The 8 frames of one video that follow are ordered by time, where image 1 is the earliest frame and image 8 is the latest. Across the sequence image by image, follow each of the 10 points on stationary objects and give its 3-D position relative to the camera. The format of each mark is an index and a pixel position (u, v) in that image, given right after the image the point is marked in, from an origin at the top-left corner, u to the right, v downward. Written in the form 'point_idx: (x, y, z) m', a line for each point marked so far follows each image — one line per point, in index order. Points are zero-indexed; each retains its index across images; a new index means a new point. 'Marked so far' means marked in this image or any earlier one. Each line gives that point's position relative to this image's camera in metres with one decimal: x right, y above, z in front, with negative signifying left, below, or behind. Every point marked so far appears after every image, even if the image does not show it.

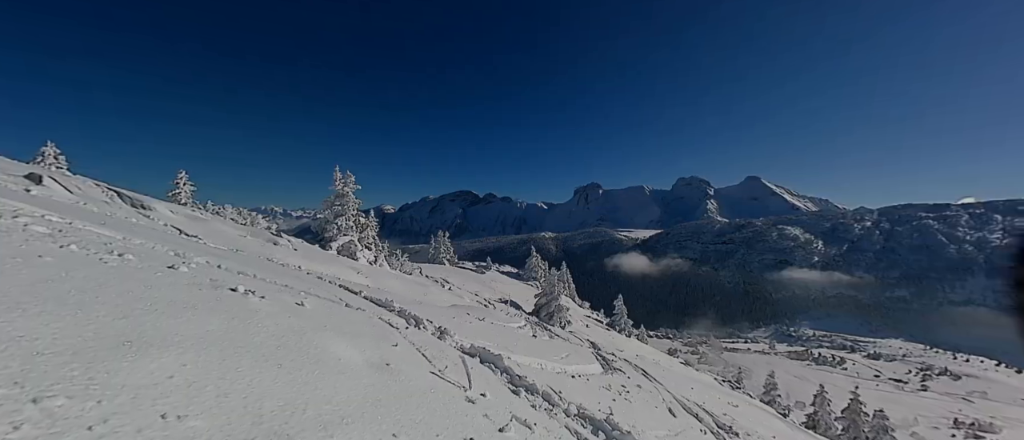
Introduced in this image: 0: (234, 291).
0: (-7.1, -1.8, +10.1) m
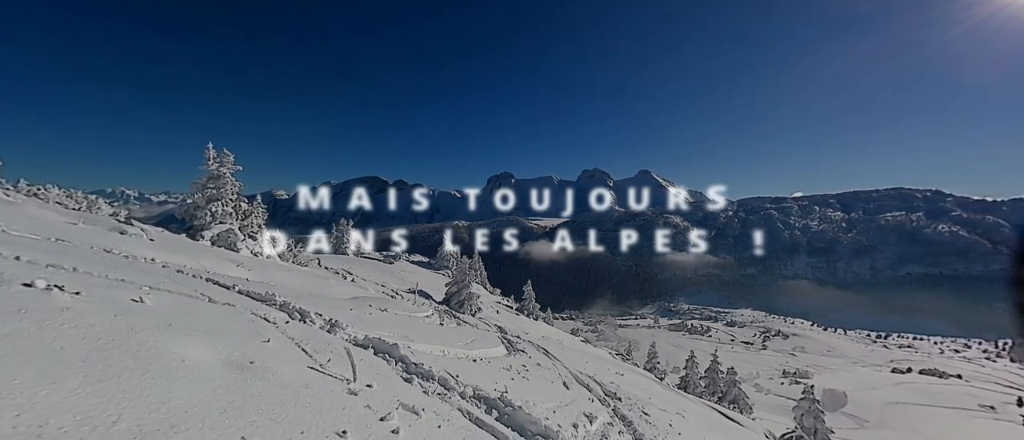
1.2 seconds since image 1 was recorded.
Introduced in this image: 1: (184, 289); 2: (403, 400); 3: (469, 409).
0: (-9.8, -1.4, +8.1) m
1: (-14.6, -3.0, +17.7) m
2: (-3.6, -5.9, +13.1) m
3: (-1.9, -8.6, +18.0) m
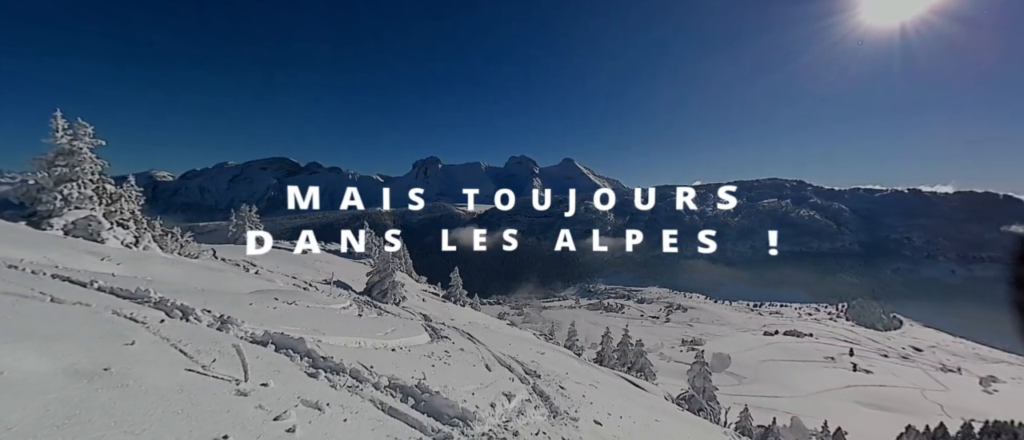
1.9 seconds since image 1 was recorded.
0: (-11.5, -1.1, +6.0) m
1: (-18.0, -2.5, +14.5) m
2: (-6.3, -5.4, +12.2) m
3: (-5.7, -7.9, +17.4) m
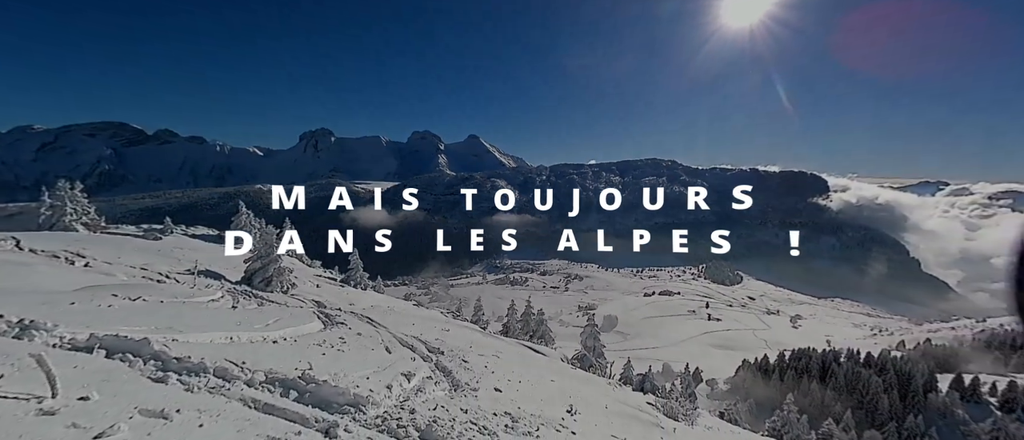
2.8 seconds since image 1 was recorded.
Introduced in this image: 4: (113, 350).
0: (-13.0, -0.9, +2.7) m
1: (-21.4, -2.0, +9.4) m
2: (-9.5, -4.8, +10.3) m
3: (-10.1, -6.9, +15.6) m
4: (-16.1, -5.1, +15.8) m
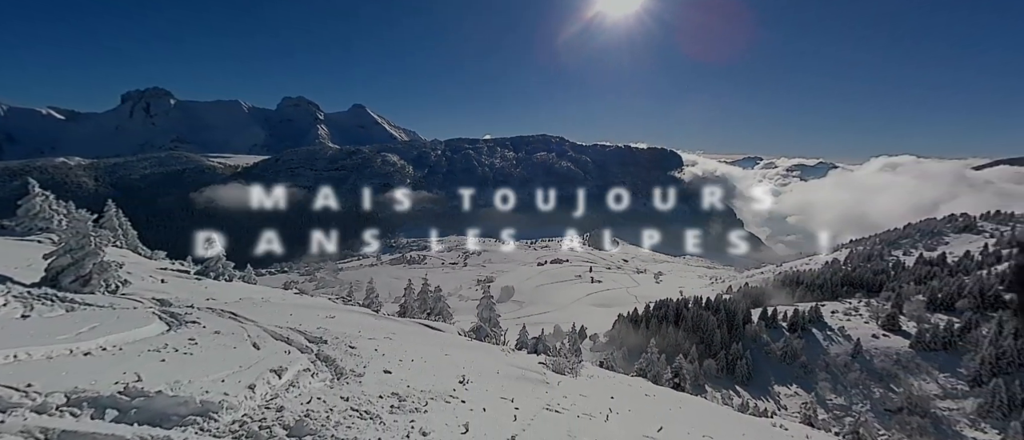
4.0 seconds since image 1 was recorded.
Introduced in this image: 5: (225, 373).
0: (-13.8, -1.2, -1.2) m
1: (-23.7, -2.3, +3.0) m
2: (-12.4, -4.5, +7.2) m
3: (-14.4, -6.4, +12.3) m
4: (-20.3, -4.8, +10.8) m
5: (-14.5, -7.6, +19.6) m
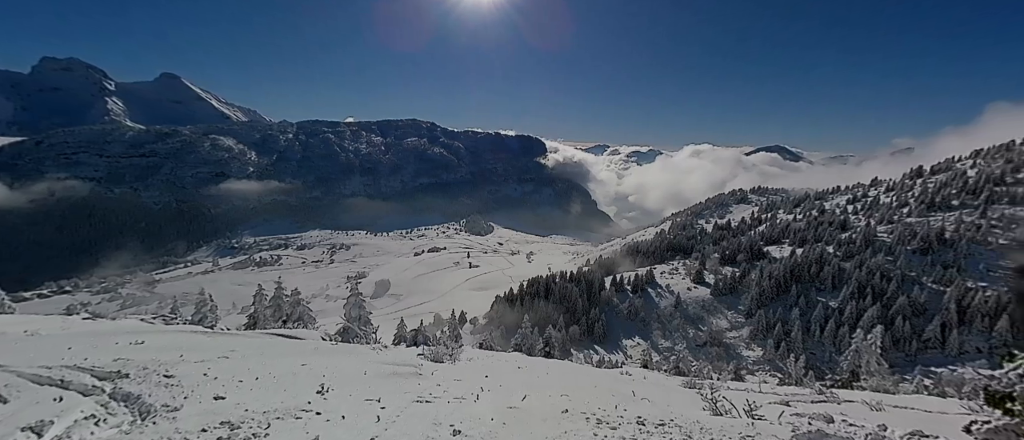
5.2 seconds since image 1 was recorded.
0: (-13.5, -2.1, -6.4) m
1: (-24.2, -3.5, -5.6) m
2: (-14.8, -5.1, +2.2) m
3: (-18.3, -6.9, +6.4) m
4: (-23.4, -5.7, +2.9) m
5: (-20.7, -8.0, +13.3) m
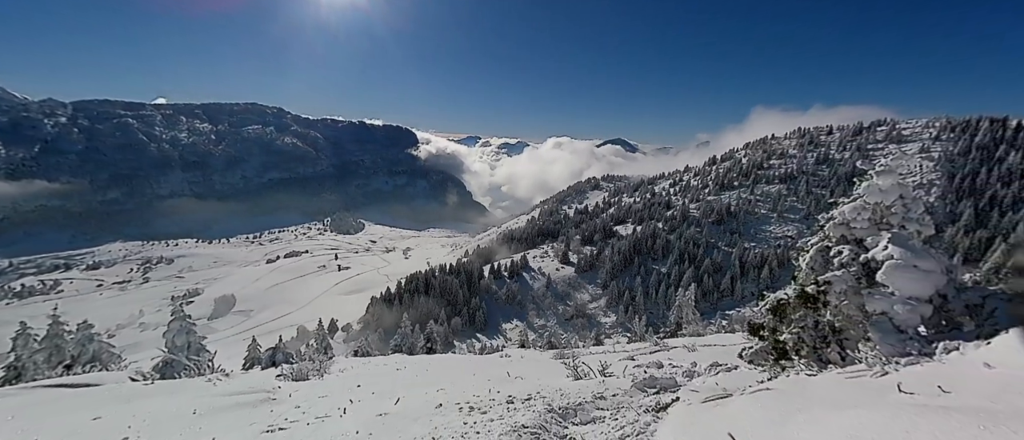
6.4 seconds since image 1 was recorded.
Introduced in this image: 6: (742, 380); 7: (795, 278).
0: (-11.5, -3.1, -10.8) m
1: (-21.7, -5.2, -13.5) m
2: (-15.4, -6.1, -3.1) m
3: (-20.0, -8.1, -0.2) m
4: (-23.7, -7.2, -5.1) m
5: (-24.4, -9.2, +5.6) m
6: (+7.9, -5.3, +13.3) m
7: (+10.1, -2.0, +13.8) m
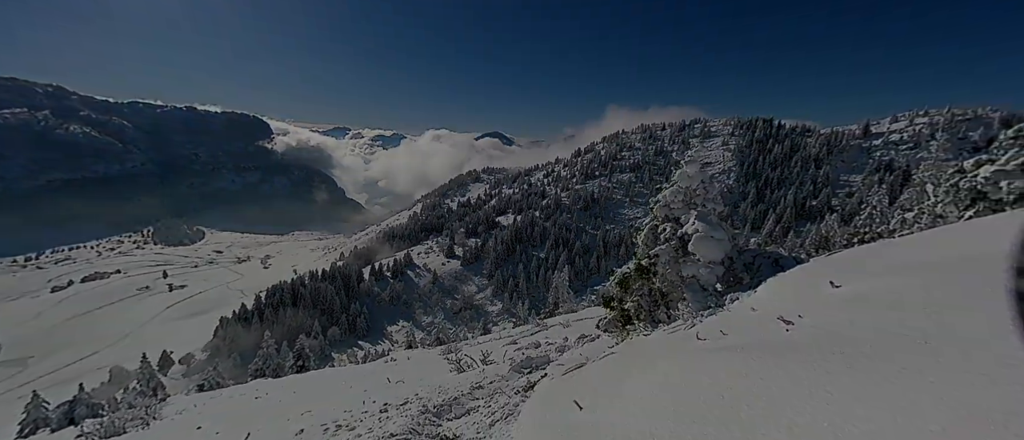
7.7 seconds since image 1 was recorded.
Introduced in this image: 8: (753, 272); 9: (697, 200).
0: (-8.1, -3.7, -14.4) m
1: (-16.8, -6.3, -20.2) m
2: (-14.1, -6.9, -8.2) m
3: (-19.2, -9.1, -6.9) m
4: (-21.2, -8.5, -12.8) m
5: (-25.2, -10.5, -2.8) m
6: (+2.8, -4.7, +14.6) m
7: (+4.6, -1.3, +15.7) m
8: (+8.2, -1.8, +13.7) m
9: (+6.6, +0.7, +14.6) m
